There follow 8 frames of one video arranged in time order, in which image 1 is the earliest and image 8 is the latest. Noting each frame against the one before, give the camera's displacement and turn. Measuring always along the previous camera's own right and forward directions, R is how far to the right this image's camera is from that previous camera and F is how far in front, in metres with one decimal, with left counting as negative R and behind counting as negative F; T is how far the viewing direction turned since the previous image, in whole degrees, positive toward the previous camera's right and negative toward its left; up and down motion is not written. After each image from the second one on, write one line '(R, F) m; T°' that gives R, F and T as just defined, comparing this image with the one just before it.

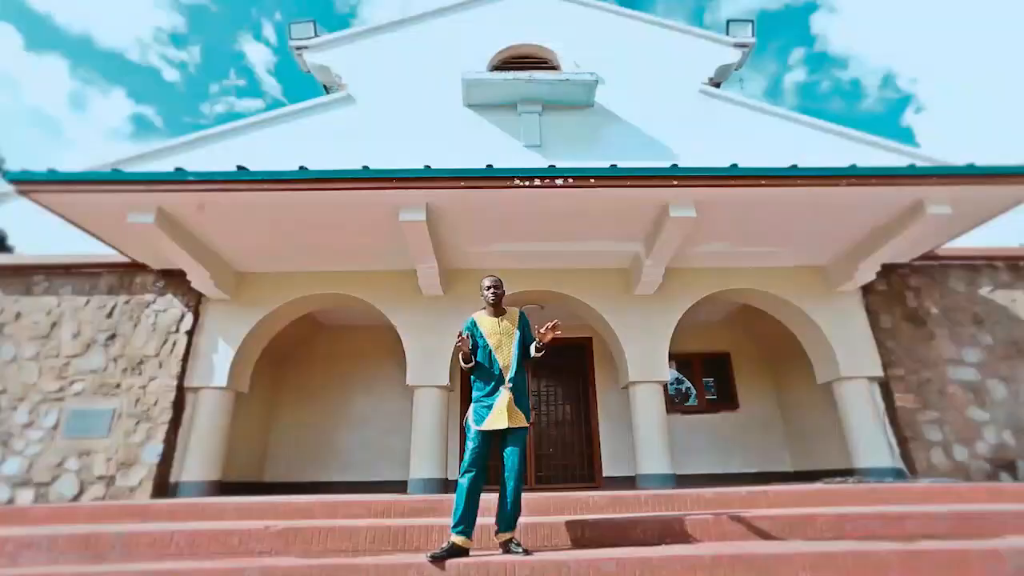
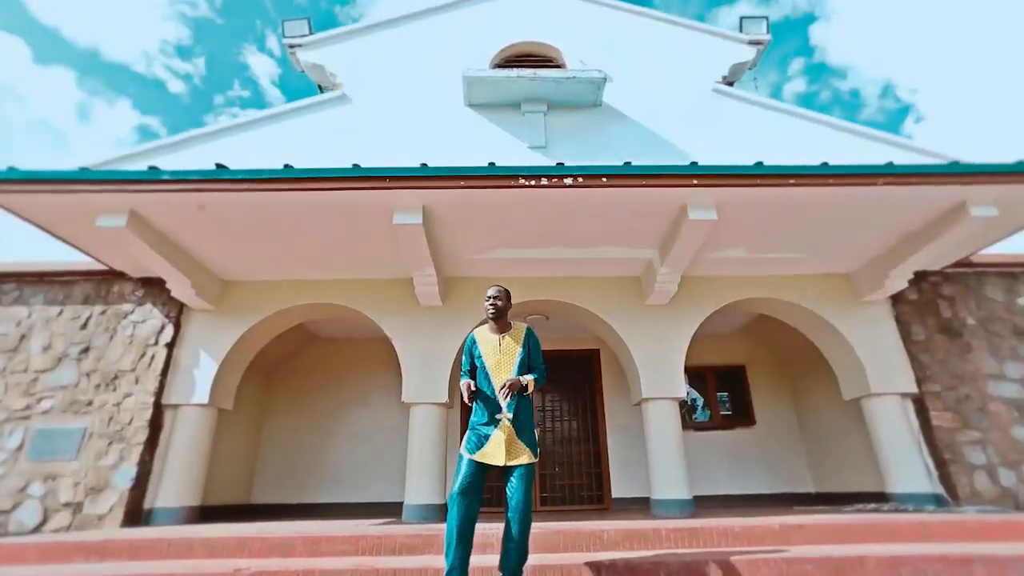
(0.0, +0.4) m; 0°
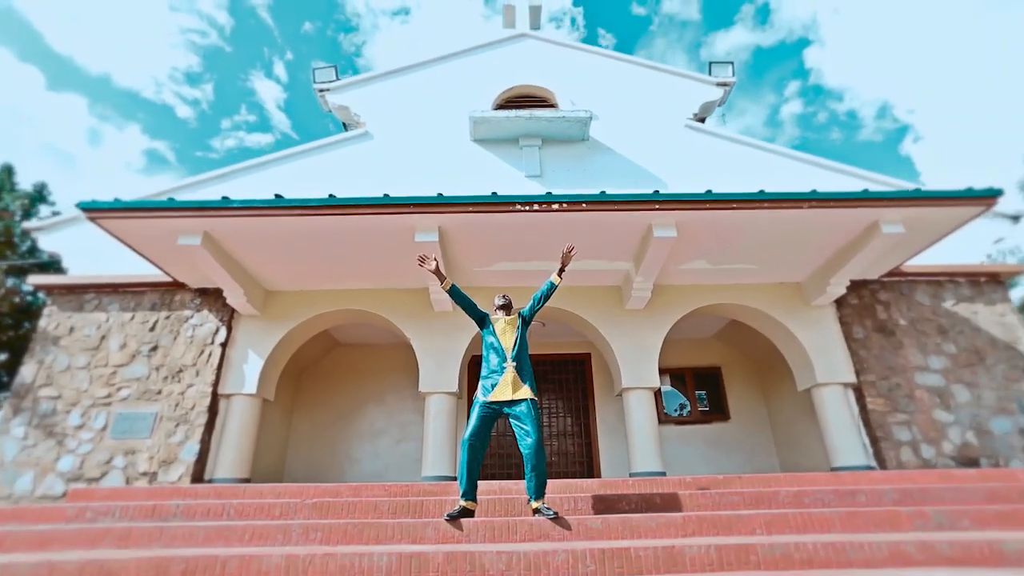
(0.0, -1.0) m; 0°
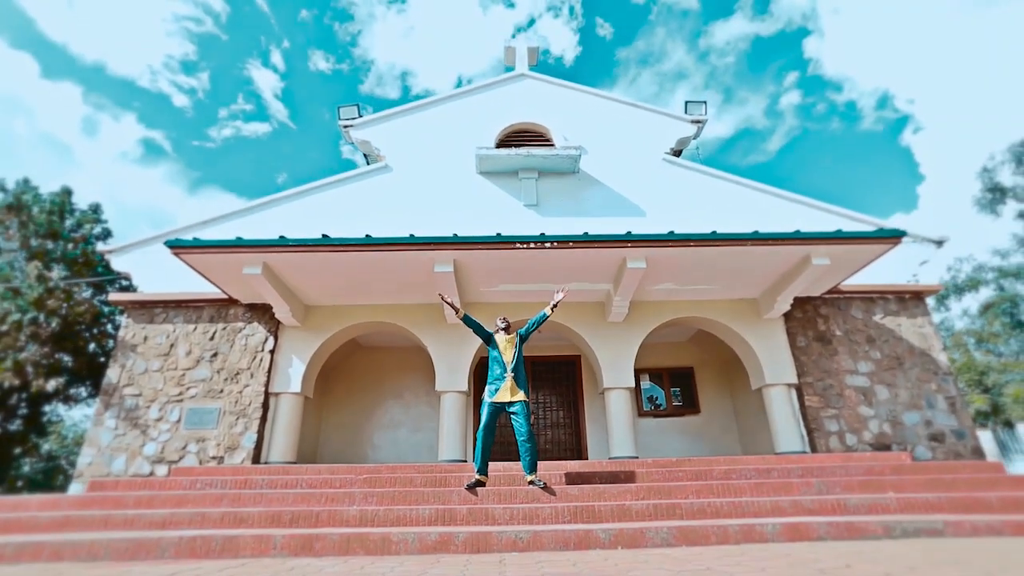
(0.0, -1.3) m; 0°
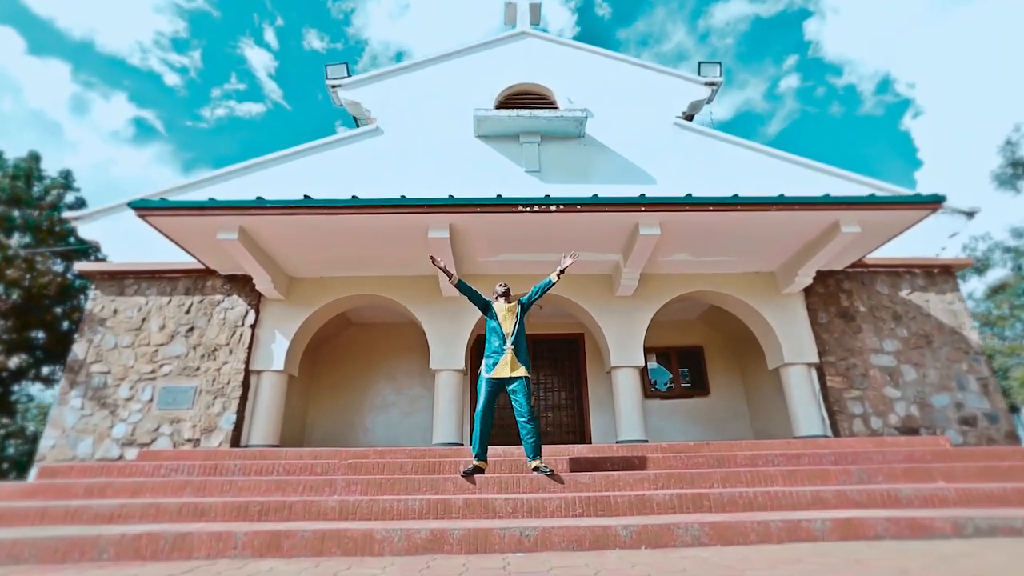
(-0.1, +0.6) m; 0°
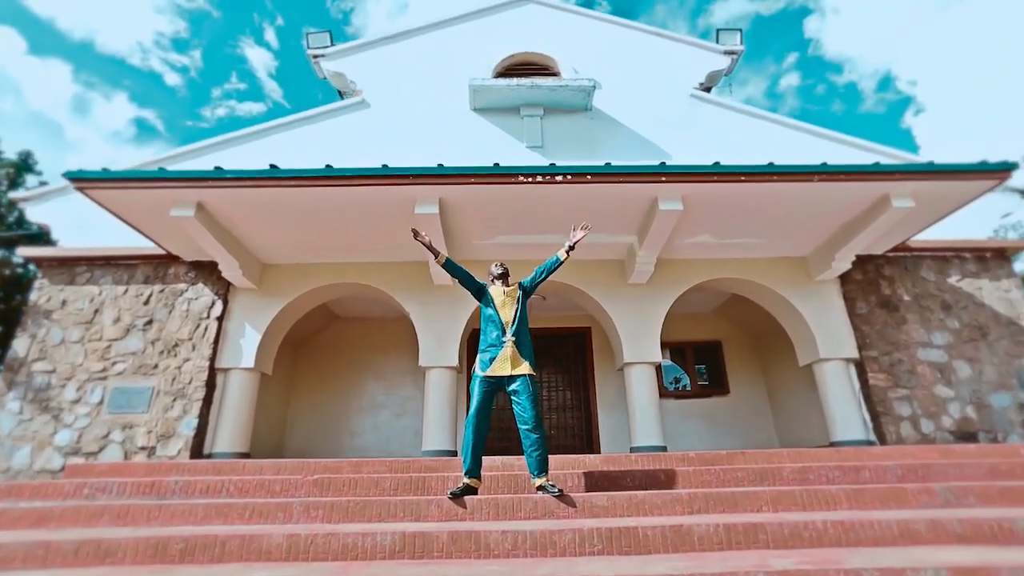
(0.0, +0.8) m; 0°
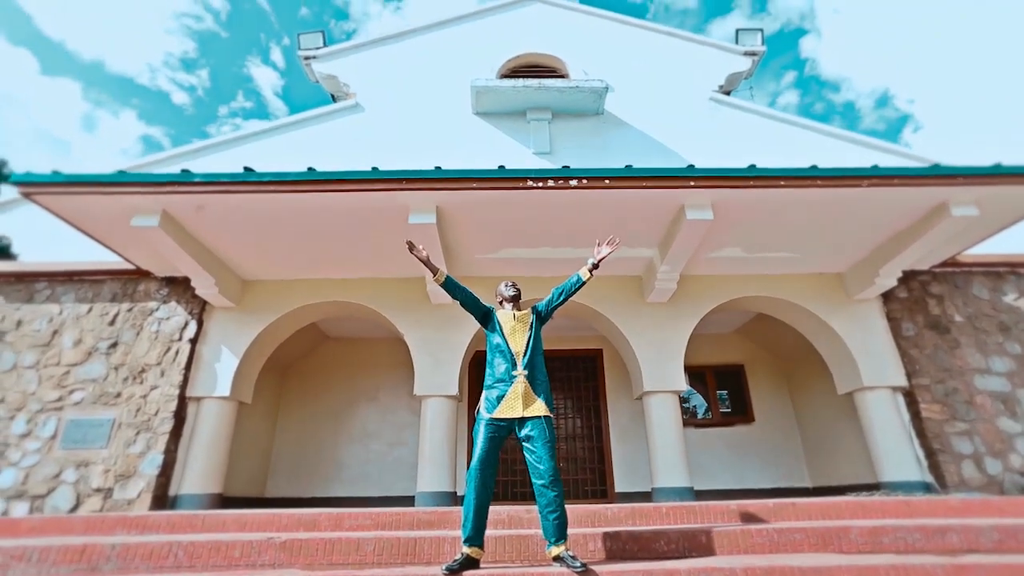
(0.0, +0.6) m; 0°
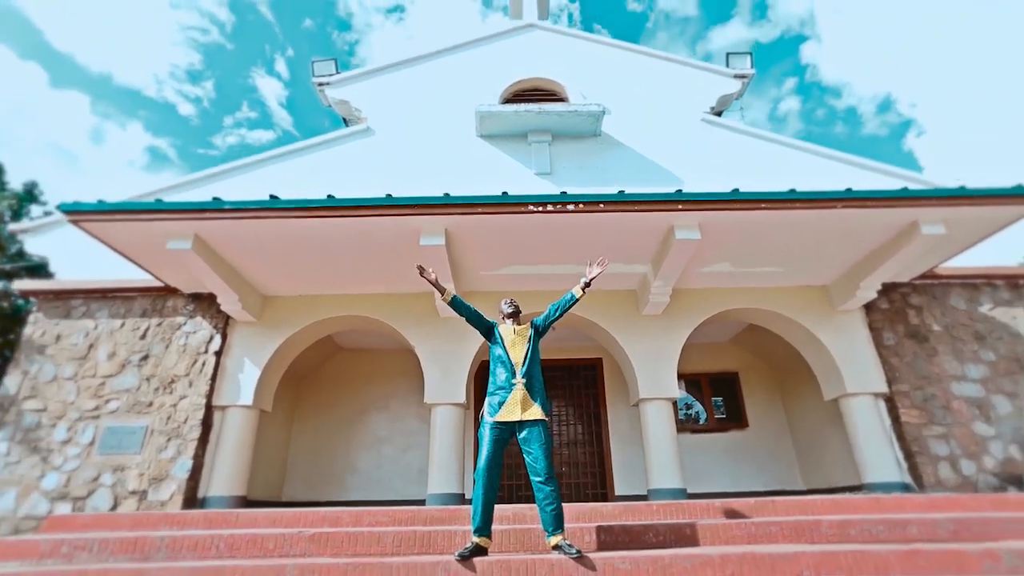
(0.0, -0.4) m; 0°
